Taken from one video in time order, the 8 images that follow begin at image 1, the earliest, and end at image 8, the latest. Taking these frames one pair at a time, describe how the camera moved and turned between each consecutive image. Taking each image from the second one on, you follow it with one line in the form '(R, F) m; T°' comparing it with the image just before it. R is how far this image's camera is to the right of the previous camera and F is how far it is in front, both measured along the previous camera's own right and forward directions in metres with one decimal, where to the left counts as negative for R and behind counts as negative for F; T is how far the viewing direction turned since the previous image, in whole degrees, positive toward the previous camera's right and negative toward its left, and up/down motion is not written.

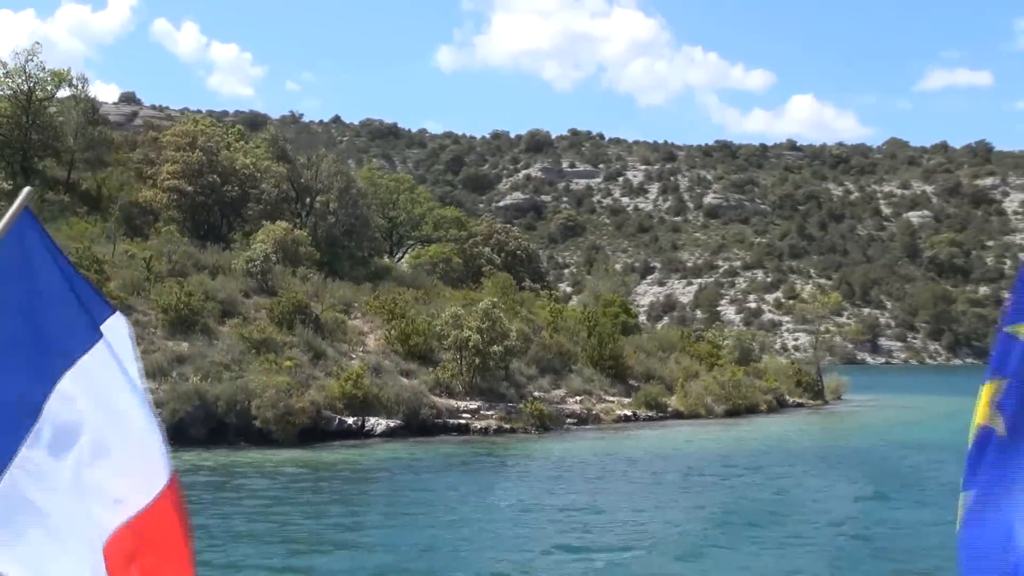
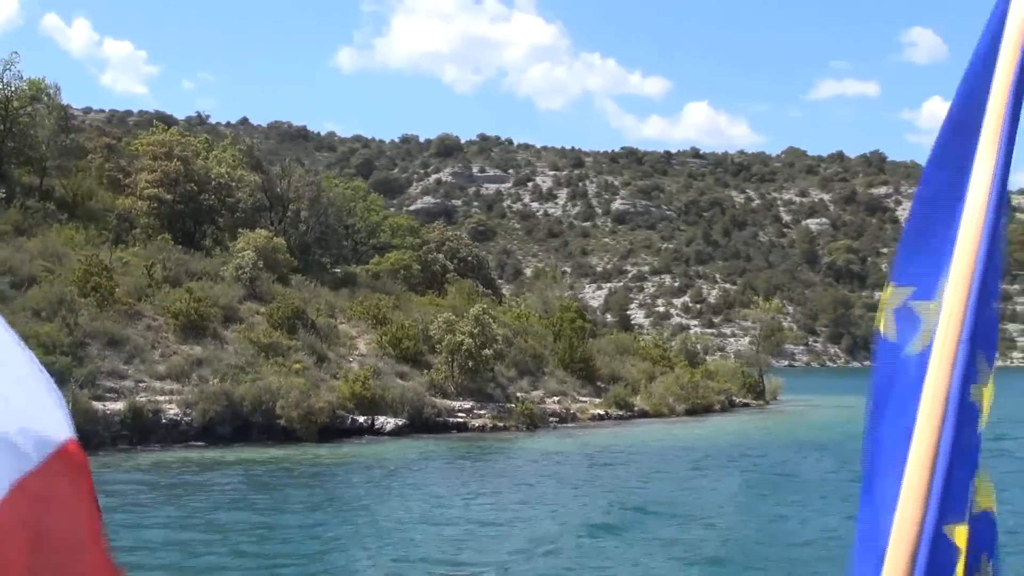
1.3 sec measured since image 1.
(-2.6, -2.3) m; +5°
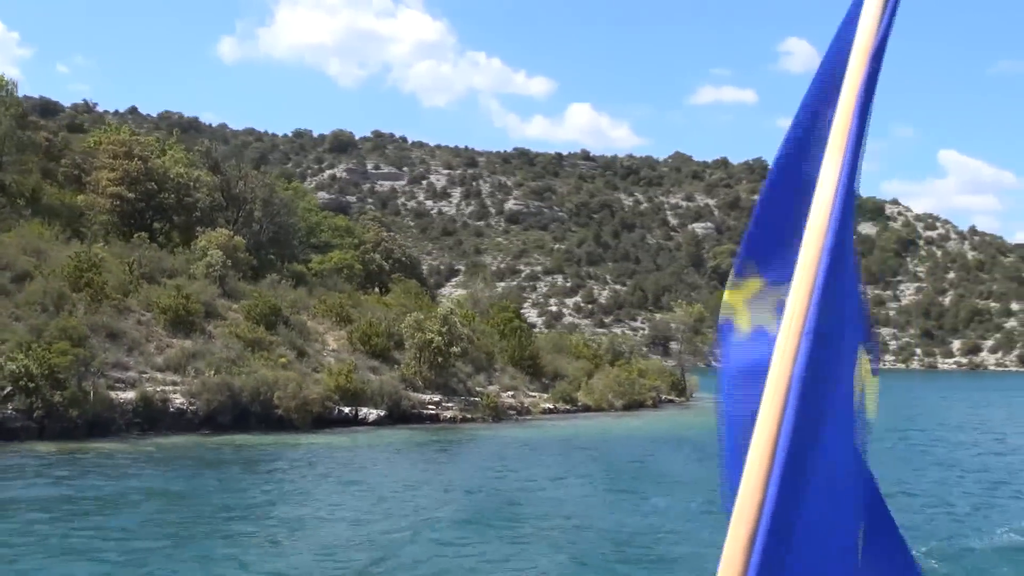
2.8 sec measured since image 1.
(-2.6, -2.7) m; +6°
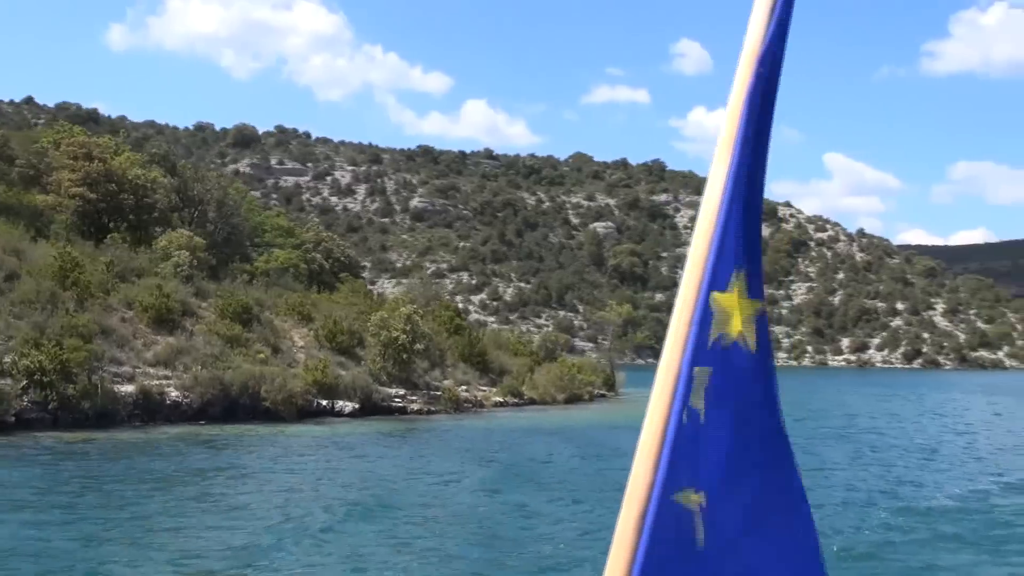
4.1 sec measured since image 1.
(-2.1, -2.8) m; +5°
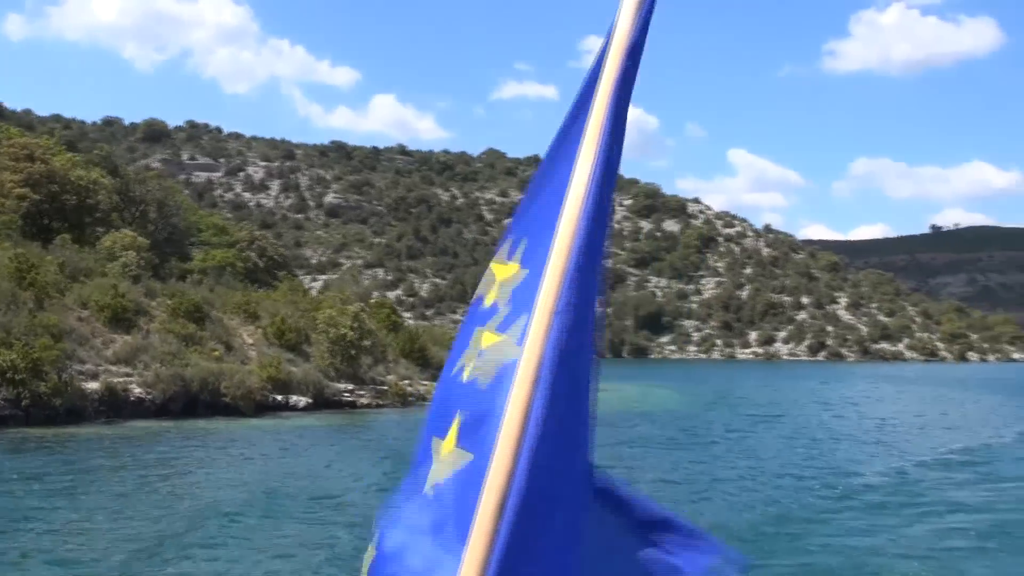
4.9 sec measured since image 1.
(-1.2, -1.9) m; +4°
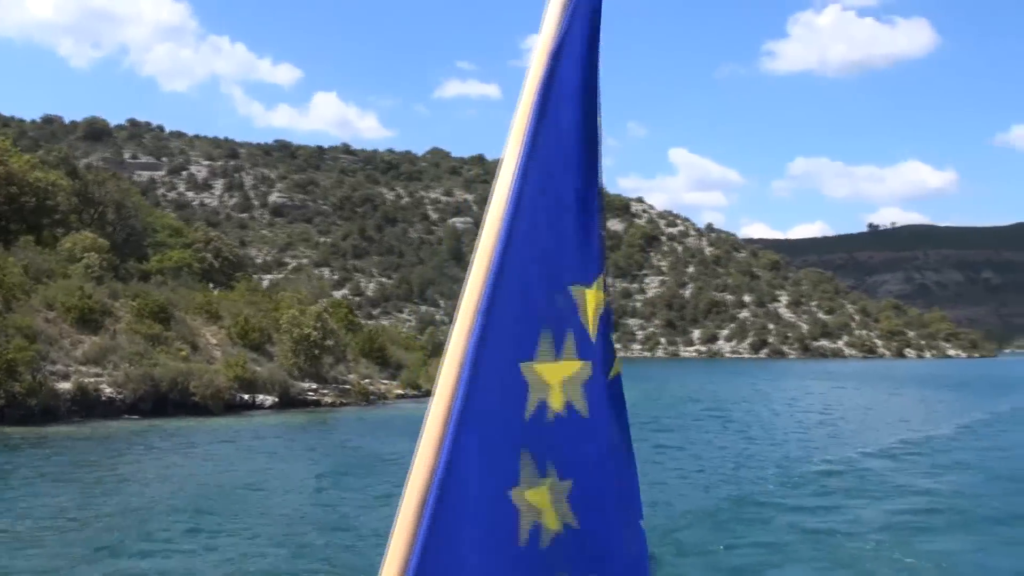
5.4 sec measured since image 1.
(-0.6, -1.1) m; +3°
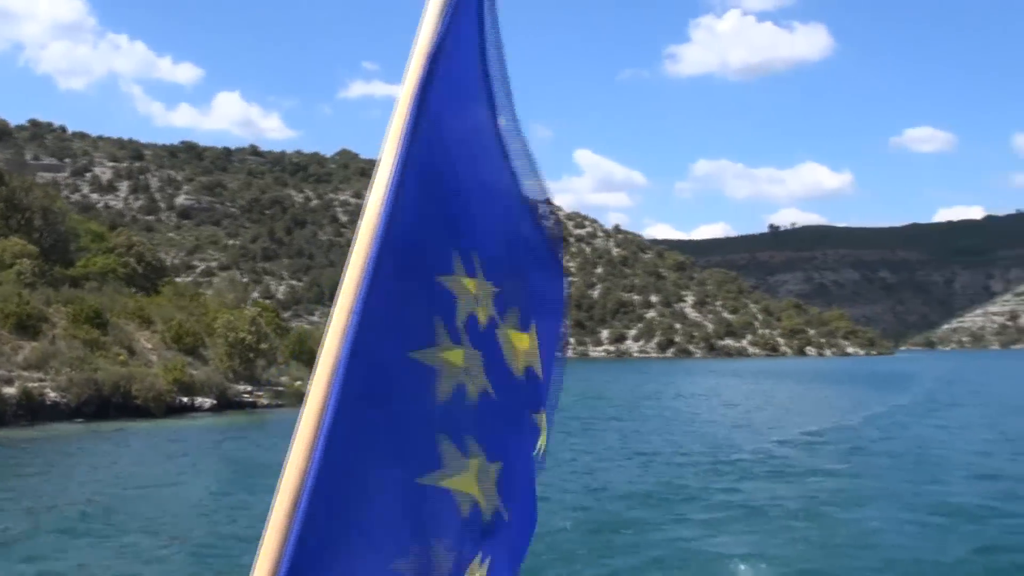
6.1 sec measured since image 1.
(-0.8, -1.7) m; +4°
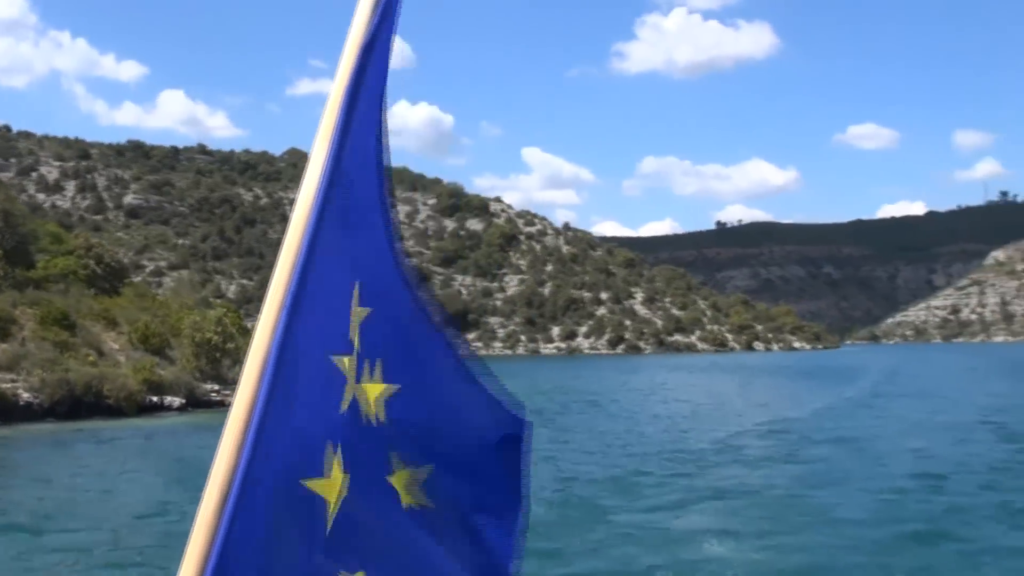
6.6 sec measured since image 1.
(-0.5, -1.2) m; +2°
